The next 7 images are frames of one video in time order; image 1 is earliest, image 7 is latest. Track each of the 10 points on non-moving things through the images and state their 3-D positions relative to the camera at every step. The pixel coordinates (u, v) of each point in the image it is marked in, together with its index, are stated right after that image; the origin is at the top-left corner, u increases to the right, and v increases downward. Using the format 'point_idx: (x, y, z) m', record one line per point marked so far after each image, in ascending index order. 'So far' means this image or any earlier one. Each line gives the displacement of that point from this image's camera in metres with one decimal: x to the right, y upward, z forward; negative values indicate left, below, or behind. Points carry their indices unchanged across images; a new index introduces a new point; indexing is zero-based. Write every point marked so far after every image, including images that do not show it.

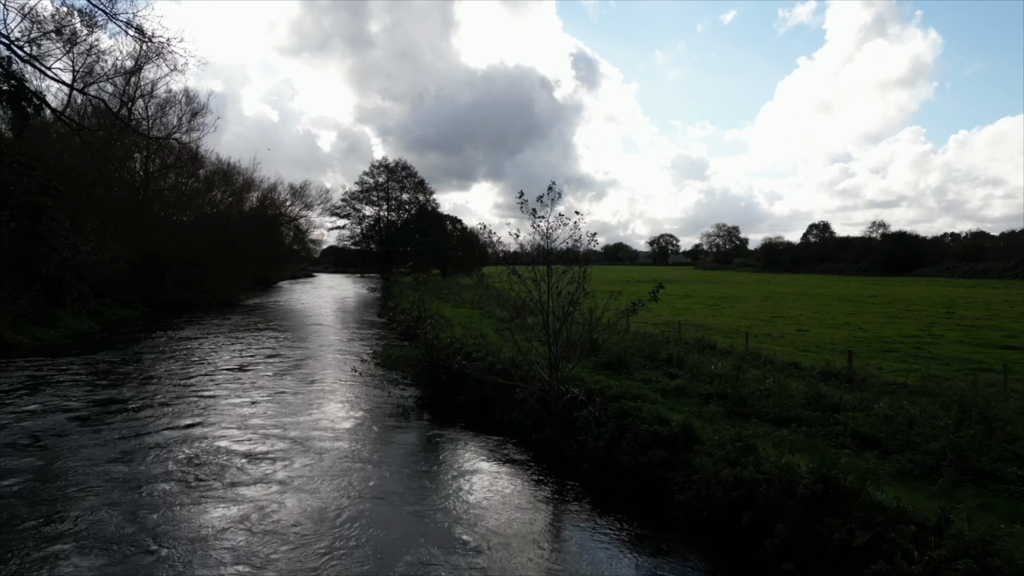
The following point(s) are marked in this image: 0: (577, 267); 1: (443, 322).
0: (+1.1, +0.4, +8.9) m
1: (-2.3, -1.3, +18.4) m
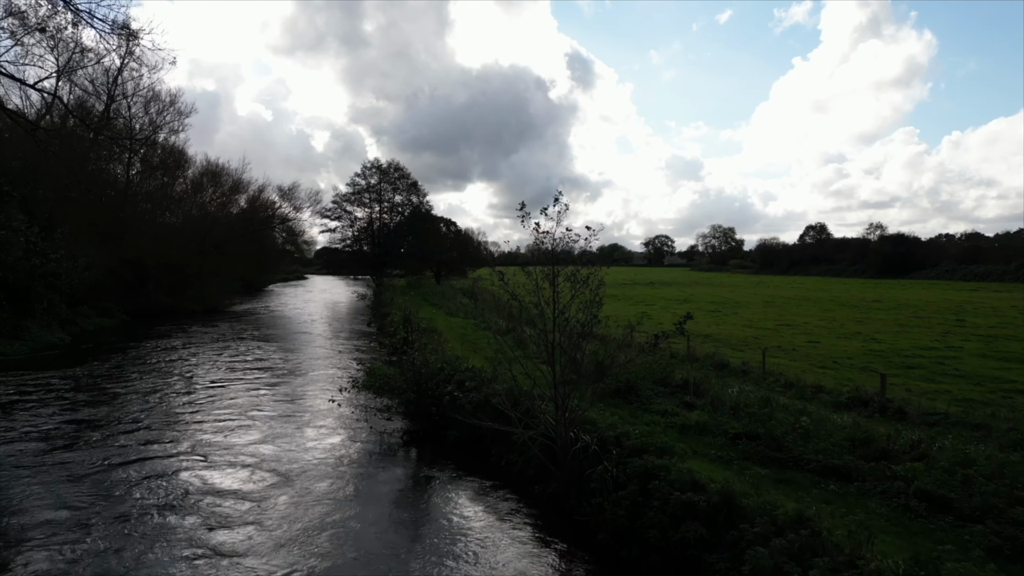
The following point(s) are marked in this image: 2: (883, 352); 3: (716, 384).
0: (+1.1, 0.0, +7.7) m
1: (-2.4, -1.7, +17.1) m
2: (+13.5, -2.3, +19.3) m
3: (+4.4, -2.1, +11.6) m
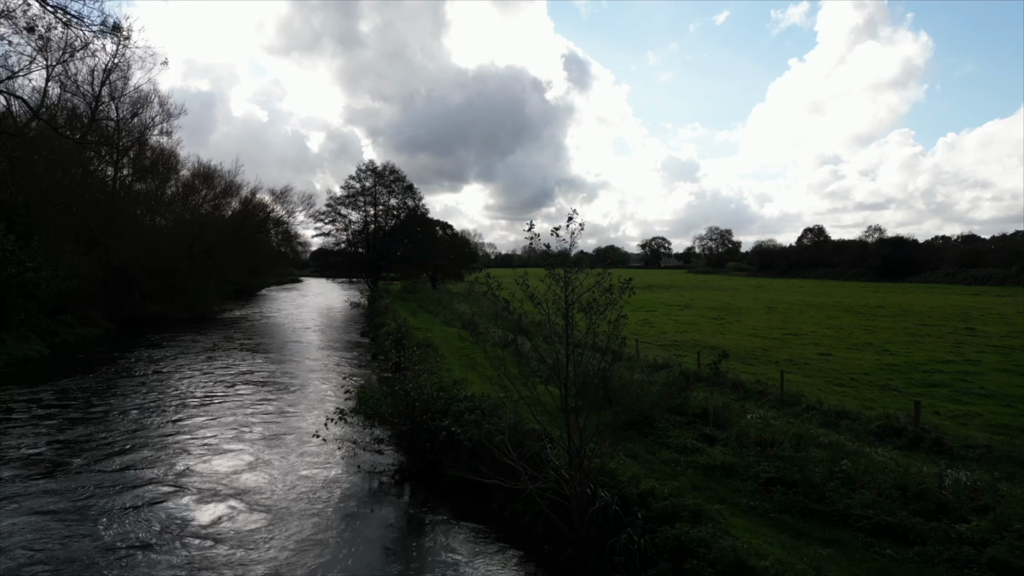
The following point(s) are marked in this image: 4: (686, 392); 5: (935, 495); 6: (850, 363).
0: (+1.2, -0.4, +6.8) m
1: (-2.4, -2.1, +16.2) m
2: (+13.5, -2.7, +18.5) m
3: (+4.5, -2.5, +10.7) m
4: (+3.9, -2.3, +12.0) m
5: (+5.1, -2.5, +6.5) m
6: (+12.0, -2.7, +19.1) m
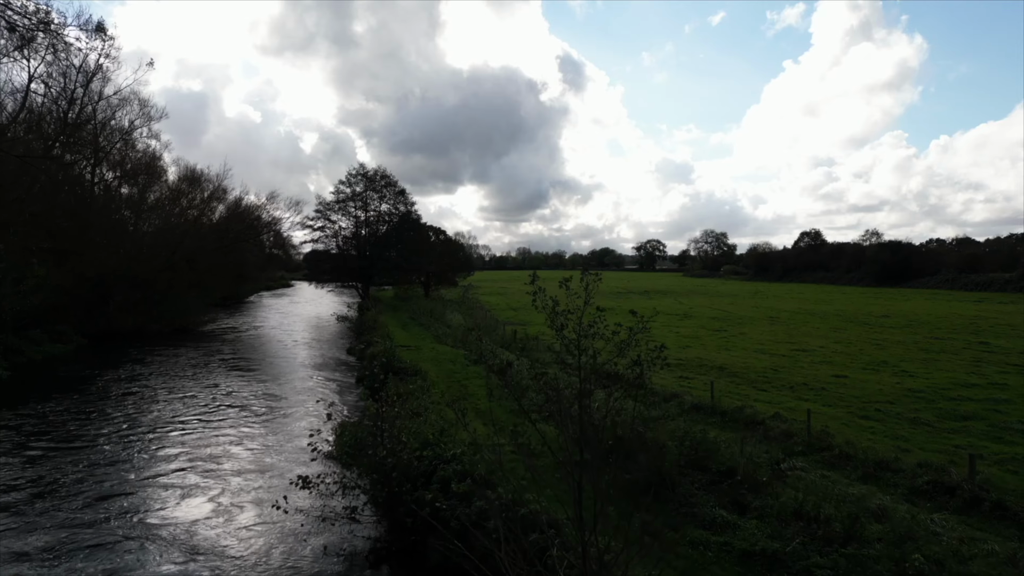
0: (+1.2, -1.0, +5.5) m
1: (-2.5, -2.7, +14.8) m
2: (+13.3, -3.3, +17.3) m
3: (+4.4, -3.1, +9.4) m
4: (+3.8, -3.0, +10.7) m
5: (+5.1, -3.2, +5.2) m
6: (+11.9, -3.3, +17.8) m
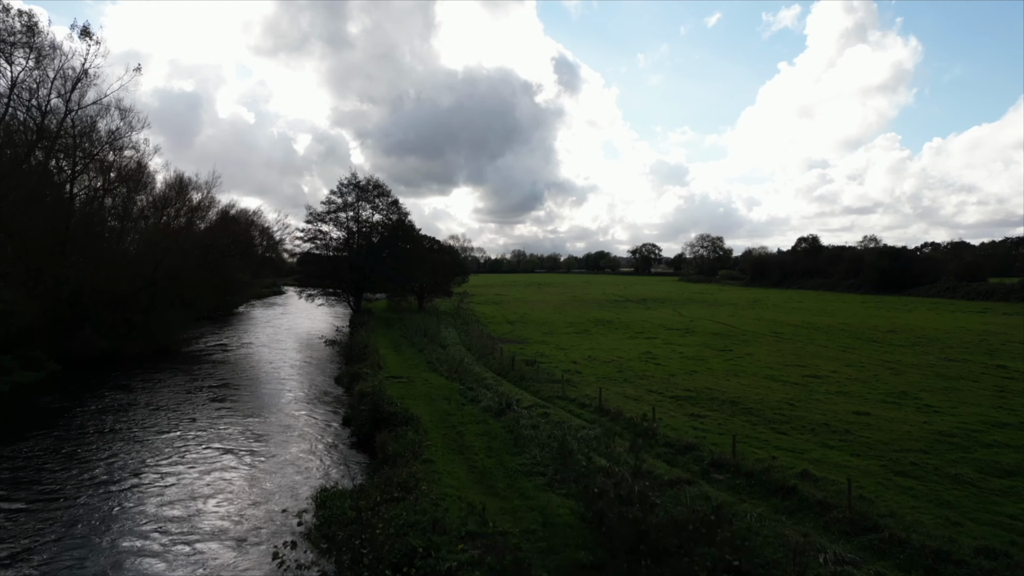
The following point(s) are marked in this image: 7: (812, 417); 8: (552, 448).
0: (+1.3, -2.1, +4.1) m
1: (-2.5, -3.8, +13.5) m
2: (+13.3, -4.4, +16.0) m
3: (+4.5, -4.2, +8.1) m
4: (+3.9, -4.0, +9.4) m
5: (+5.3, -4.2, +3.9) m
6: (+11.9, -4.4, +16.6) m
7: (+10.0, -4.3, +17.9) m
8: (+1.0, -3.9, +13.1) m
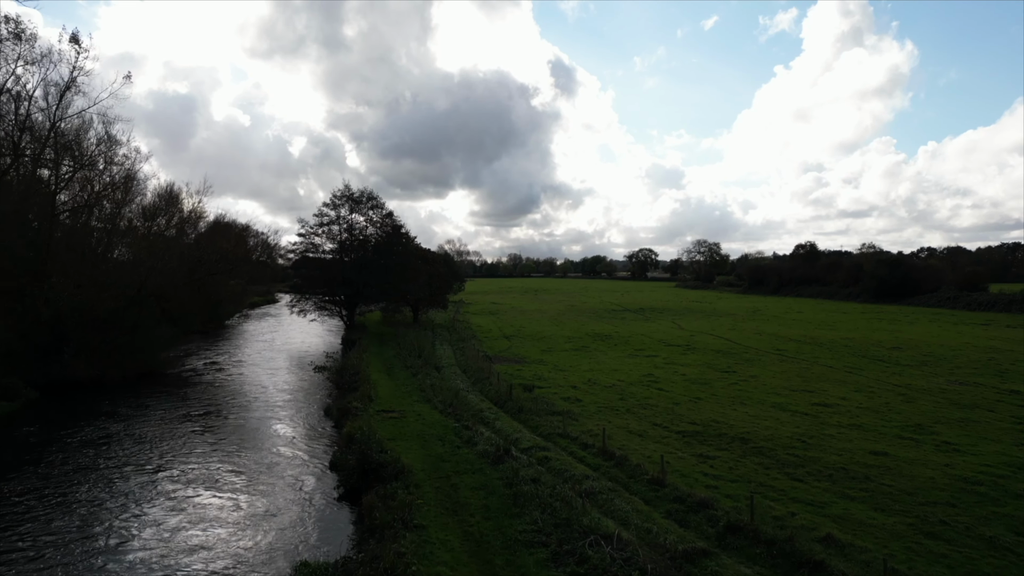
0: (+1.3, -3.1, +3.1) m
1: (-2.5, -4.9, +12.4) m
2: (+13.3, -5.4, +15.1) m
3: (+4.5, -5.2, +7.1) m
4: (+3.9, -5.1, +8.4) m
5: (+5.3, -5.2, +2.9) m
6: (+11.8, -5.4, +15.6) m
7: (+10.0, -5.4, +16.9) m
8: (+1.0, -5.0, +12.1) m
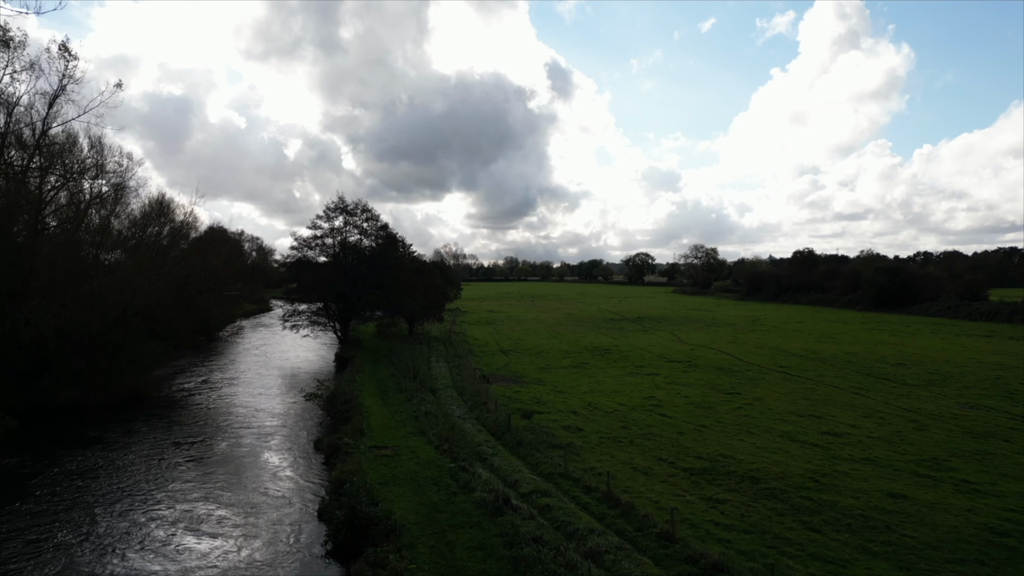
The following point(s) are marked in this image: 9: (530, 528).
0: (+1.4, -4.2, +2.2) m
1: (-2.5, -6.0, +11.5) m
2: (+13.3, -6.5, +14.3) m
3: (+4.5, -6.3, +6.2) m
4: (+3.9, -6.1, +7.5) m
5: (+5.4, -6.3, +2.0) m
6: (+11.8, -6.5, +14.8) m
7: (+10.0, -6.4, +16.1) m
8: (+1.0, -6.1, +11.2) m
9: (+0.5, -6.0, +13.3) m
